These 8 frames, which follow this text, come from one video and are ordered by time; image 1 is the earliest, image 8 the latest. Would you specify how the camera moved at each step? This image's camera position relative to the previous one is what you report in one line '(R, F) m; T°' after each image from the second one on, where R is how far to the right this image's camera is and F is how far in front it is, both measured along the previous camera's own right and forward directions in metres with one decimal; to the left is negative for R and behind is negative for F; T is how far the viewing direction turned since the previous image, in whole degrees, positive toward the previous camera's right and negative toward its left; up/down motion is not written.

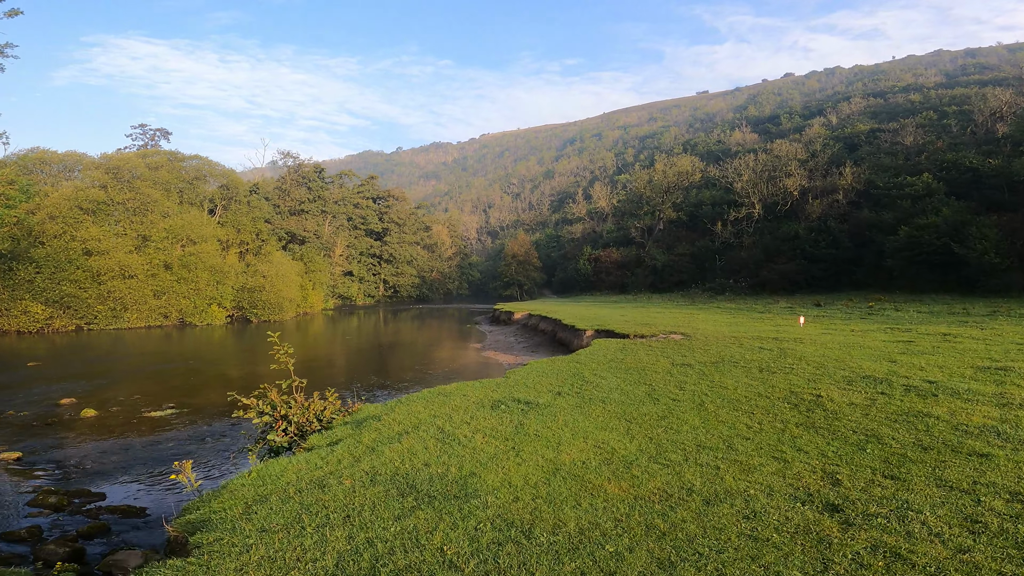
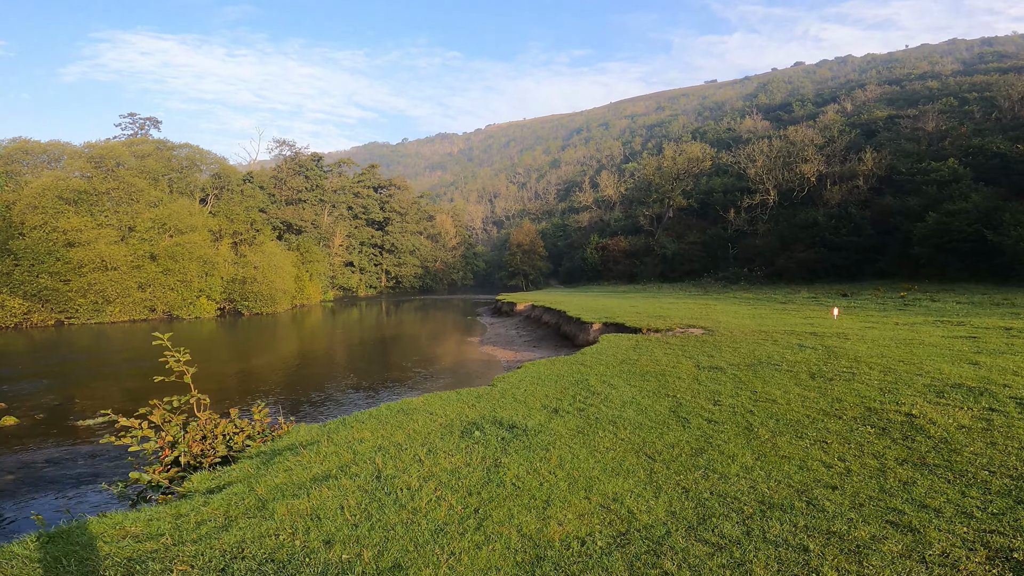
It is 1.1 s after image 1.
(+0.3, +1.9) m; -1°
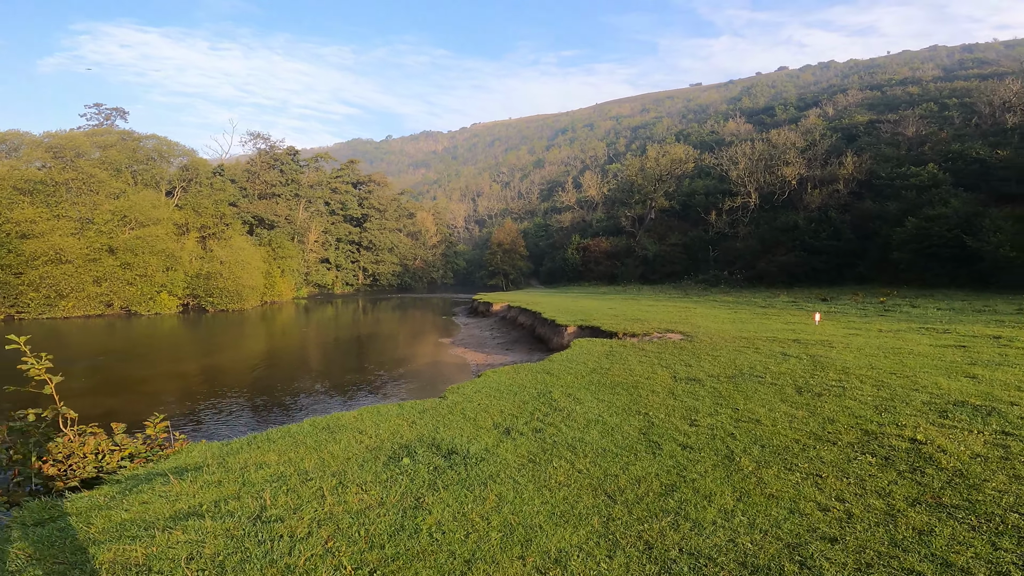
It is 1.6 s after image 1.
(+0.4, +0.9) m; +2°
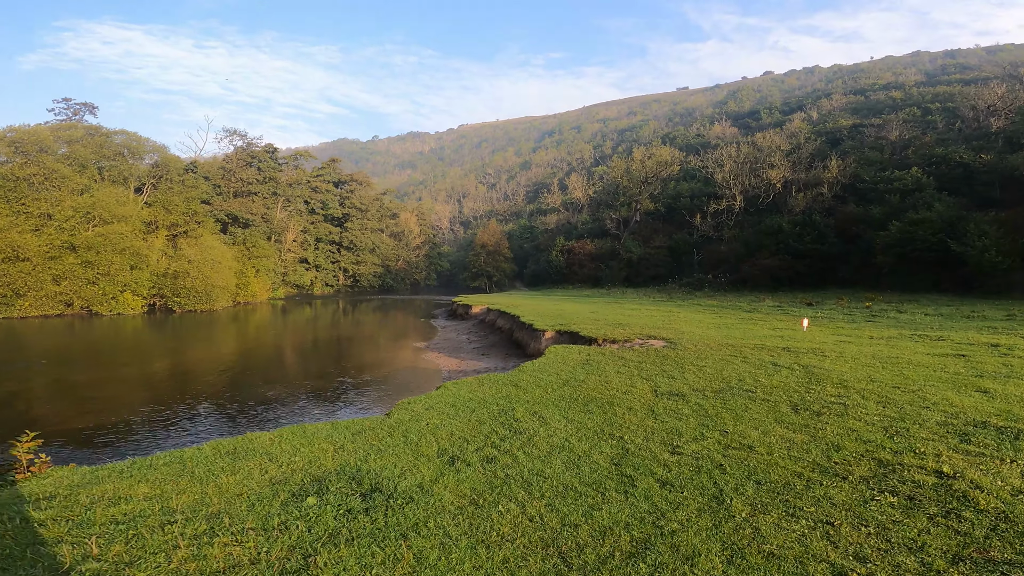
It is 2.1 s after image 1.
(+0.4, +0.9) m; +2°
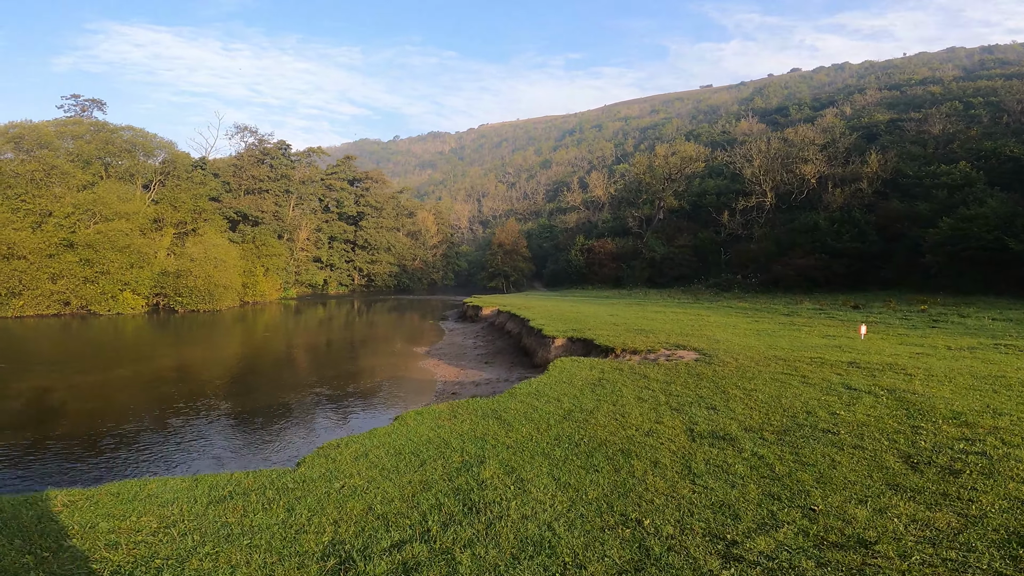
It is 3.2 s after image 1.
(+0.4, +1.8) m; -3°
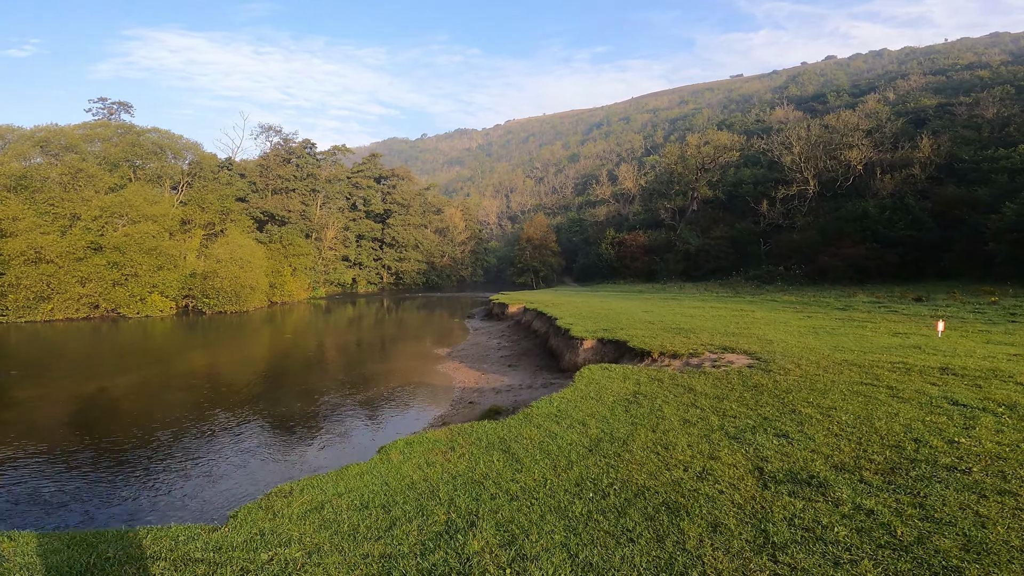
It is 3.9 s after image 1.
(+0.2, +1.1) m; -4°
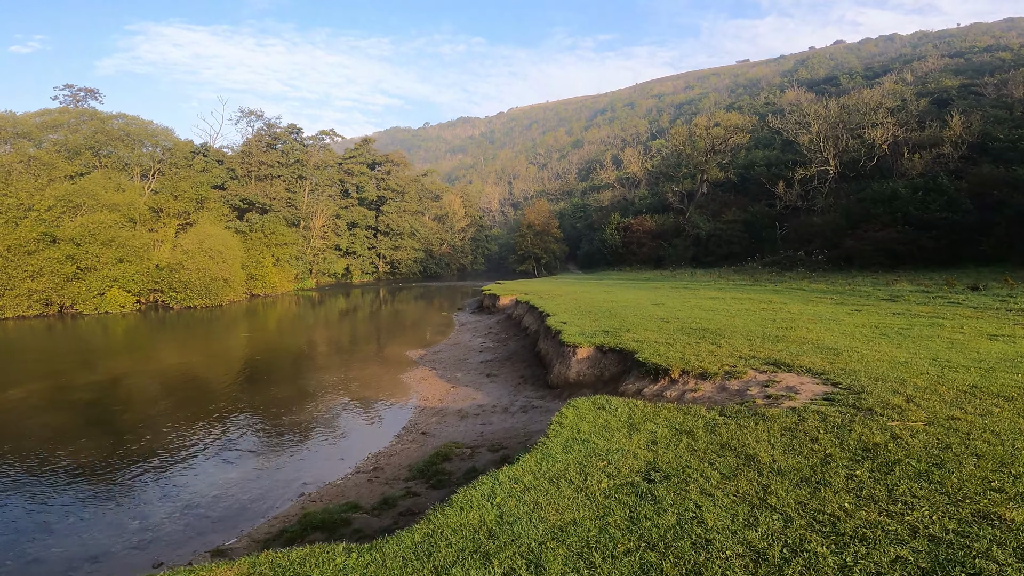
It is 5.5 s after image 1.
(+0.6, +2.6) m; -1°
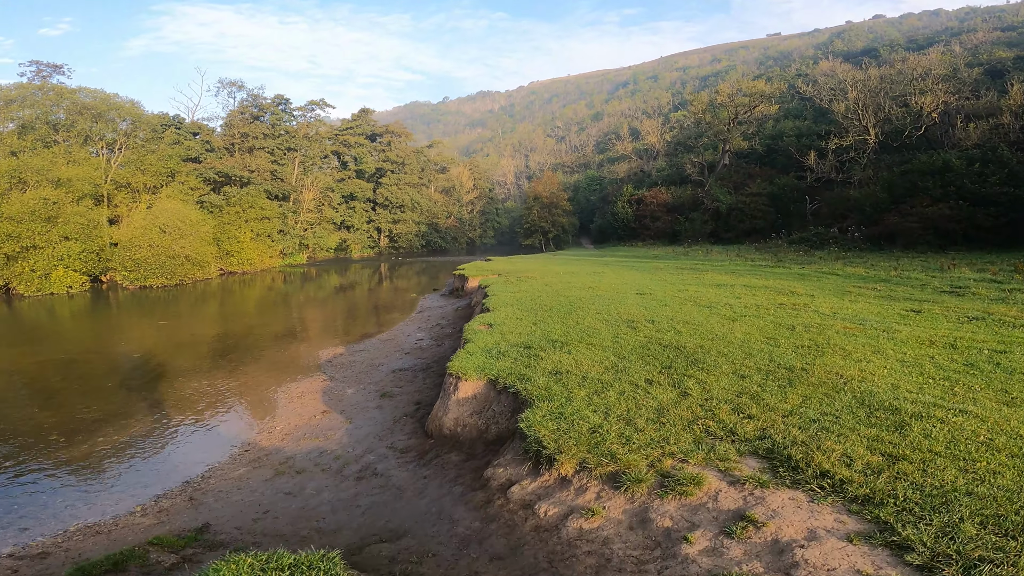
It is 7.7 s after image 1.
(+1.9, +3.0) m; -3°
